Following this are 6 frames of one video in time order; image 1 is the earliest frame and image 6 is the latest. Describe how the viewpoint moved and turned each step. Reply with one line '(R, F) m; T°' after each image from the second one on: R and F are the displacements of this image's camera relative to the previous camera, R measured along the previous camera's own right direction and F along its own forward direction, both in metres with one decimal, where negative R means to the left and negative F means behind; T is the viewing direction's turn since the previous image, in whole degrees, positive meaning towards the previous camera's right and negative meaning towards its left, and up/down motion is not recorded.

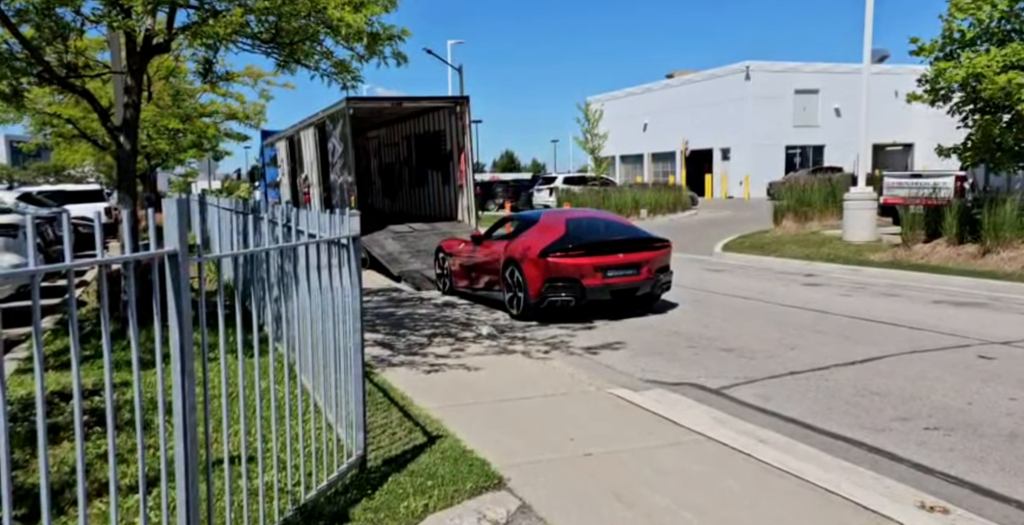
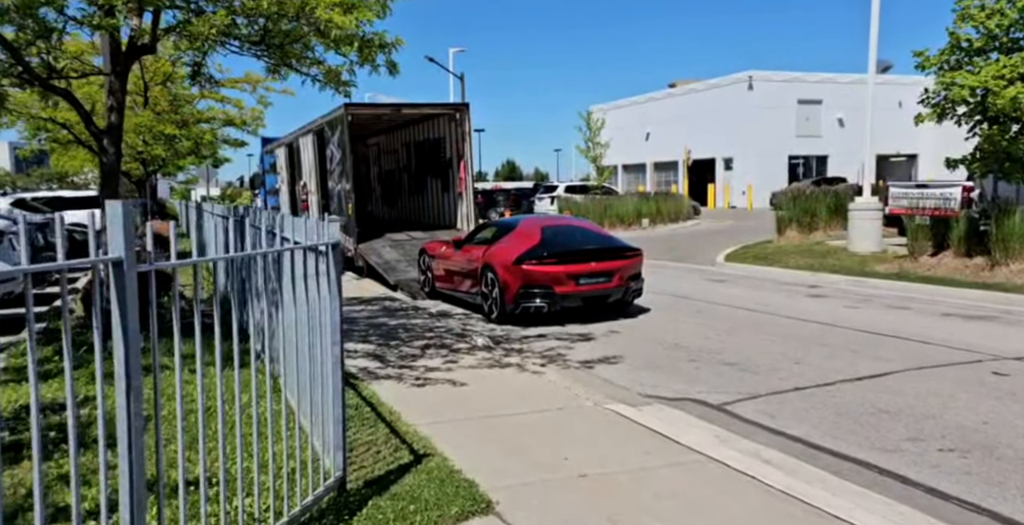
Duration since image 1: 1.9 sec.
(+0.1, +0.3) m; 0°
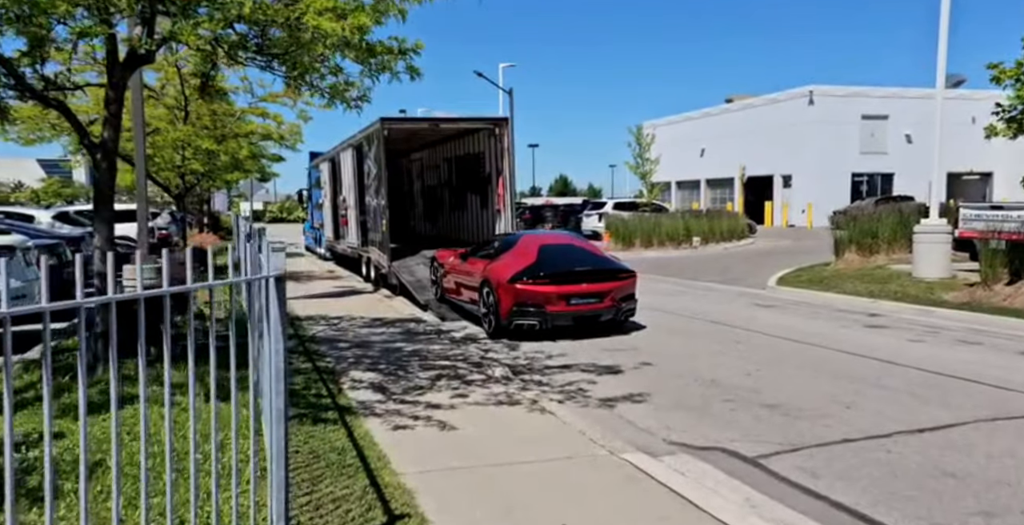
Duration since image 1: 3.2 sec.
(+0.4, +0.7) m; -4°
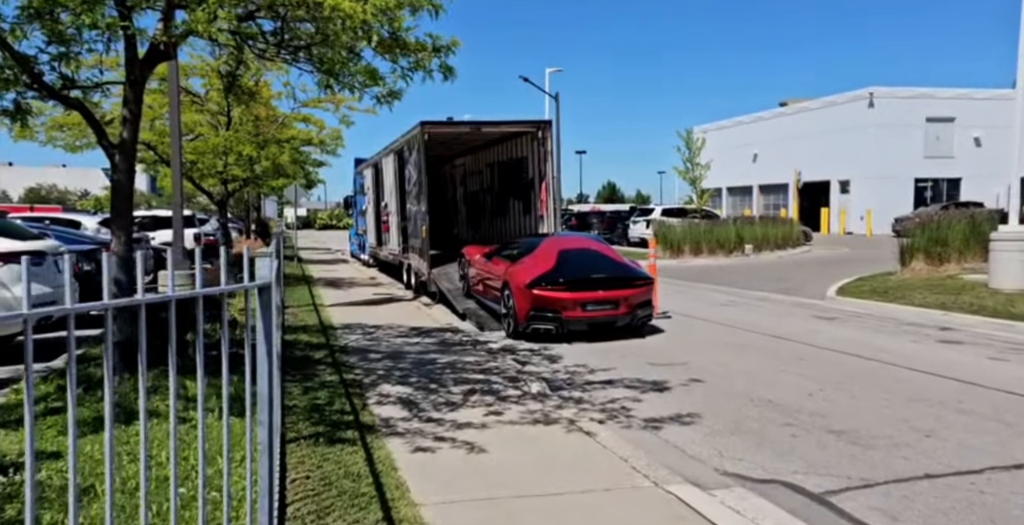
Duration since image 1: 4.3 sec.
(+0.1, +0.6) m; -4°
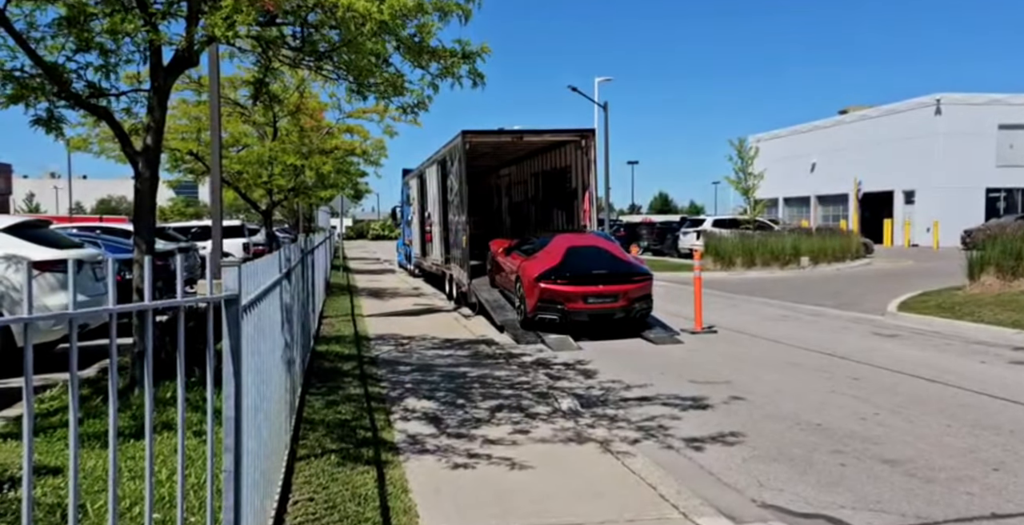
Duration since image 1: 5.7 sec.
(+0.2, +0.3) m; -4°
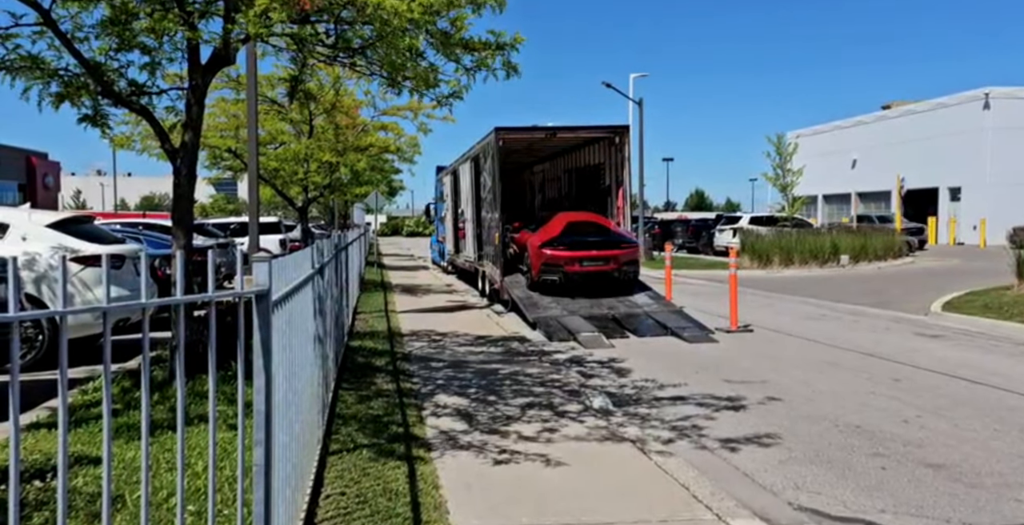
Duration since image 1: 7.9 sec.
(0.0, 0.0) m; -3°
